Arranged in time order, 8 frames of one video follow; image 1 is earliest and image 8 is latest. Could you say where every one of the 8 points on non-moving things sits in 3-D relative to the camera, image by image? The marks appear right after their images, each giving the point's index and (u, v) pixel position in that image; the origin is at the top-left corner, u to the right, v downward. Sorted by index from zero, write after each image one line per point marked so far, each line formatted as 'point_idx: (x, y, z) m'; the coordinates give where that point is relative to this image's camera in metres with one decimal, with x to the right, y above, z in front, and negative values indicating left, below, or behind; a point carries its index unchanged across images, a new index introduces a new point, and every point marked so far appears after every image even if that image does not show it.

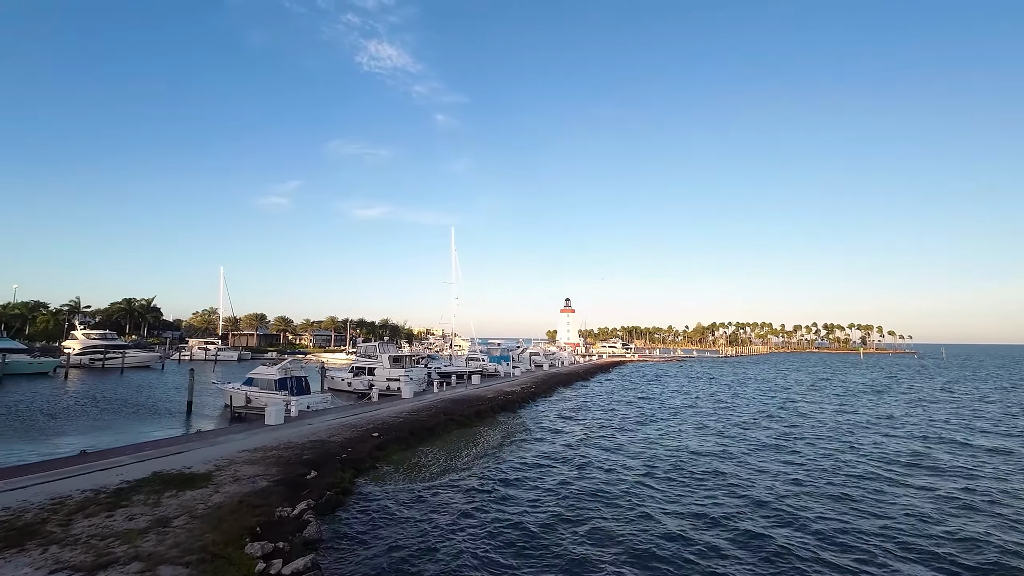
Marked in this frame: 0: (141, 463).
0: (-12.2, -5.8, +15.9) m
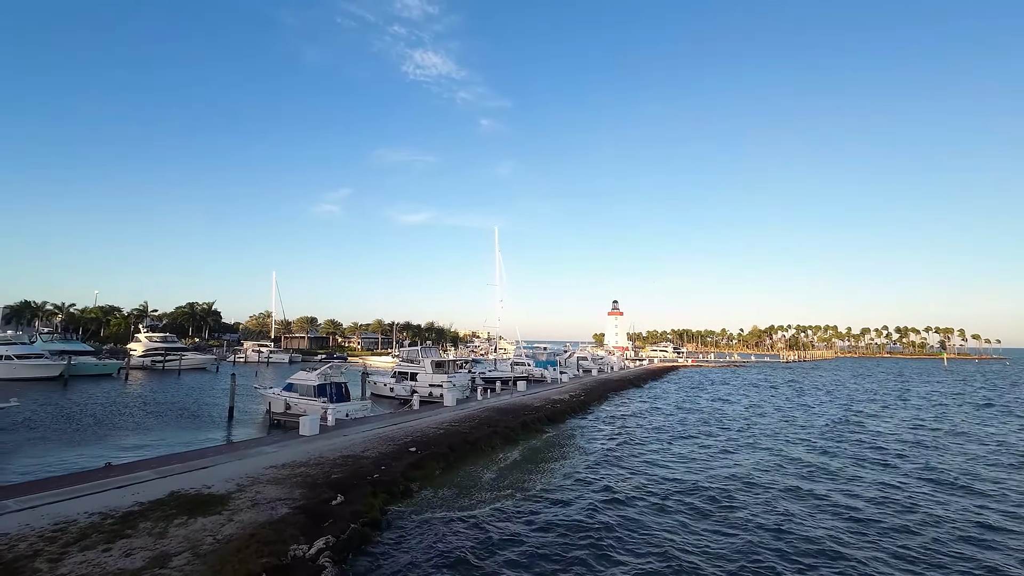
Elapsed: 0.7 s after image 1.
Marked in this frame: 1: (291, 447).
0: (-10.7, -5.9, +14.8) m
1: (-8.8, -6.4, +19.3) m
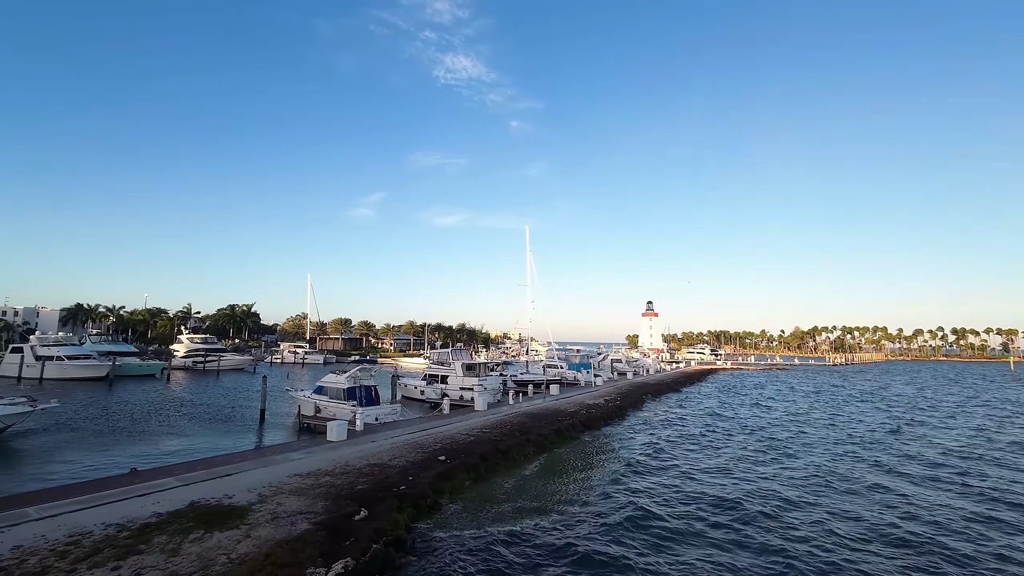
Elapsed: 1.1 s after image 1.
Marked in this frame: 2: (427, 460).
0: (-9.7, -5.9, +14.3) m
1: (-7.5, -6.4, +18.7) m
2: (-3.2, -6.5, +18.1) m
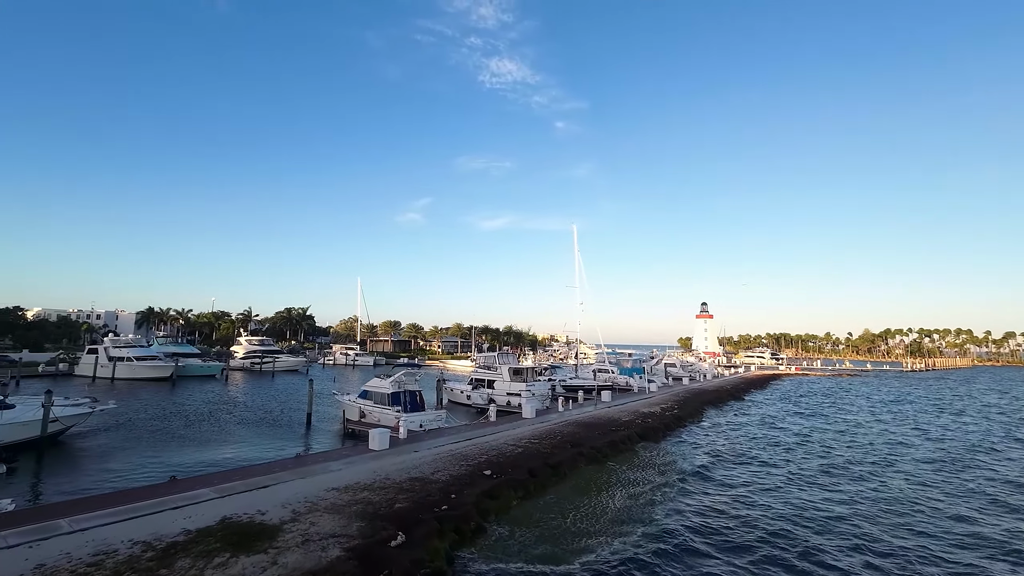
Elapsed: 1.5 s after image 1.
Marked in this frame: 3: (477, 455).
0: (-8.2, -6.0, +13.6) m
1: (-5.6, -6.5, +17.7) m
2: (-1.4, -6.5, +16.8) m
3: (-1.4, -6.8, +19.7) m
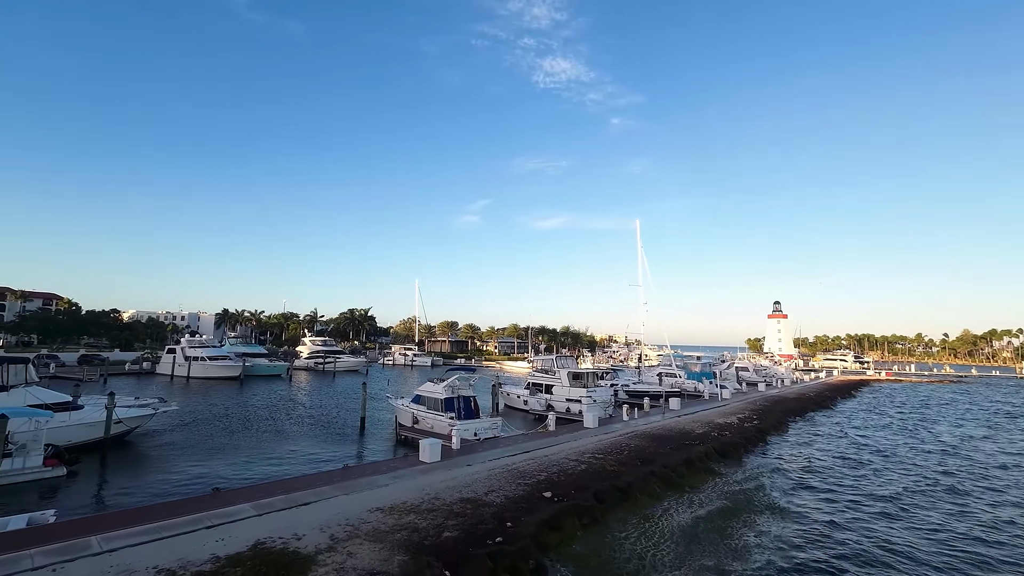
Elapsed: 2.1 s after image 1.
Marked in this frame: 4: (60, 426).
0: (-6.6, -6.0, +12.5) m
1: (-3.6, -6.5, +16.3) m
2: (+0.5, -6.5, +14.9) m
3: (+0.9, -6.8, +17.8) m
4: (-18.6, -5.7, +19.8) m
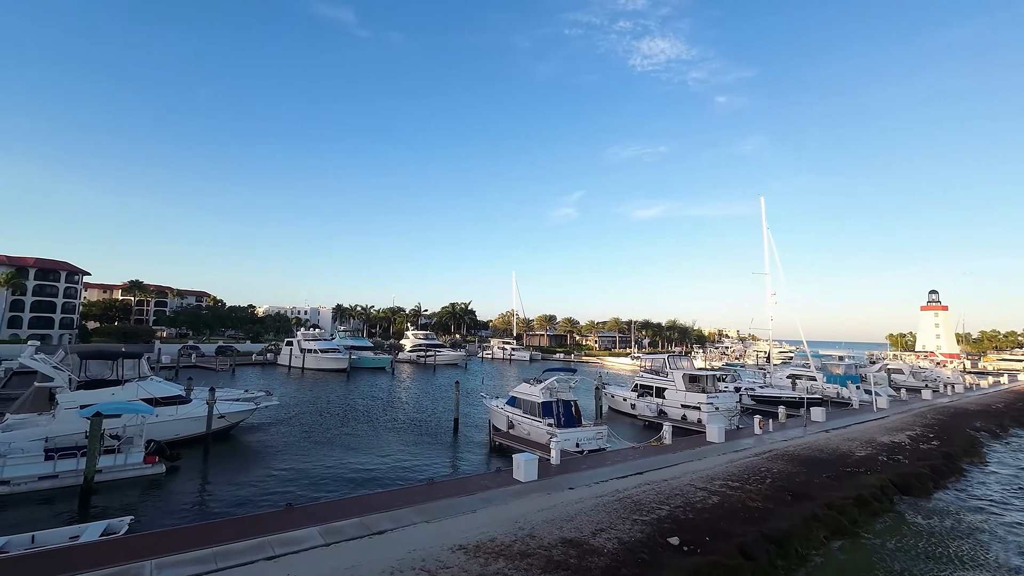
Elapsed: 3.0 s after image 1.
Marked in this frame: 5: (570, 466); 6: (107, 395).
0: (-4.2, -5.8, +10.6) m
1: (-0.4, -6.2, +13.7) m
2: (+3.3, -6.1, +11.5) m
3: (+4.2, -6.4, +14.3) m
4: (-14.5, -5.5, +20.2) m
5: (+2.1, -6.6, +17.9) m
6: (-16.2, -4.3, +19.4) m
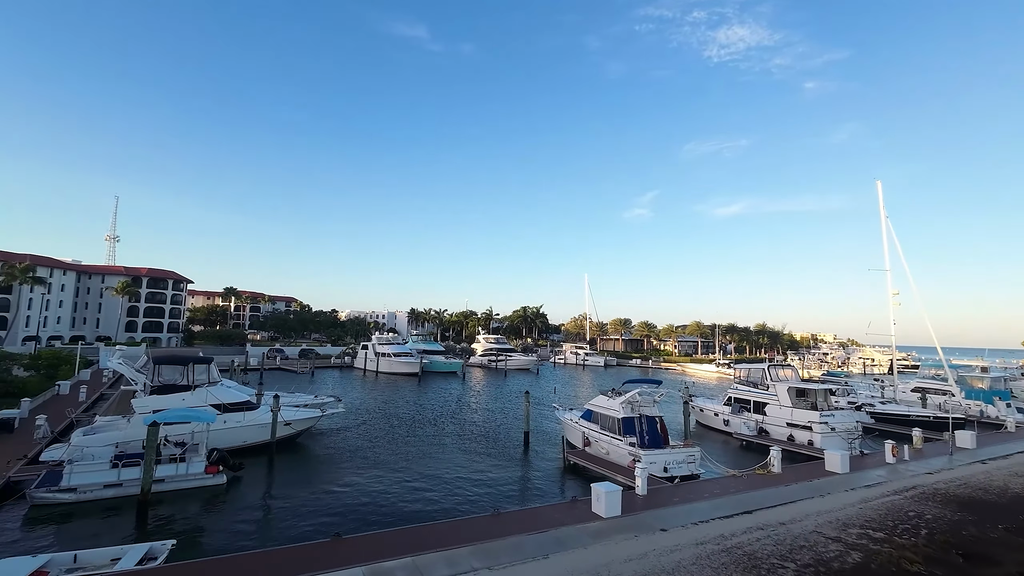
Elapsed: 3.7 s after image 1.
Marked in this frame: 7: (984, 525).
0: (-2.7, -5.8, +8.8) m
1: (+1.5, -6.2, +11.4) m
2: (+4.8, -6.1, +8.6) m
3: (+6.1, -6.3, +11.2) m
4: (-11.5, -5.7, +19.9) m
5: (+4.6, -6.6, +15.1) m
6: (-13.4, -4.5, +19.3) m
7: (+13.8, -6.8, +14.1) m
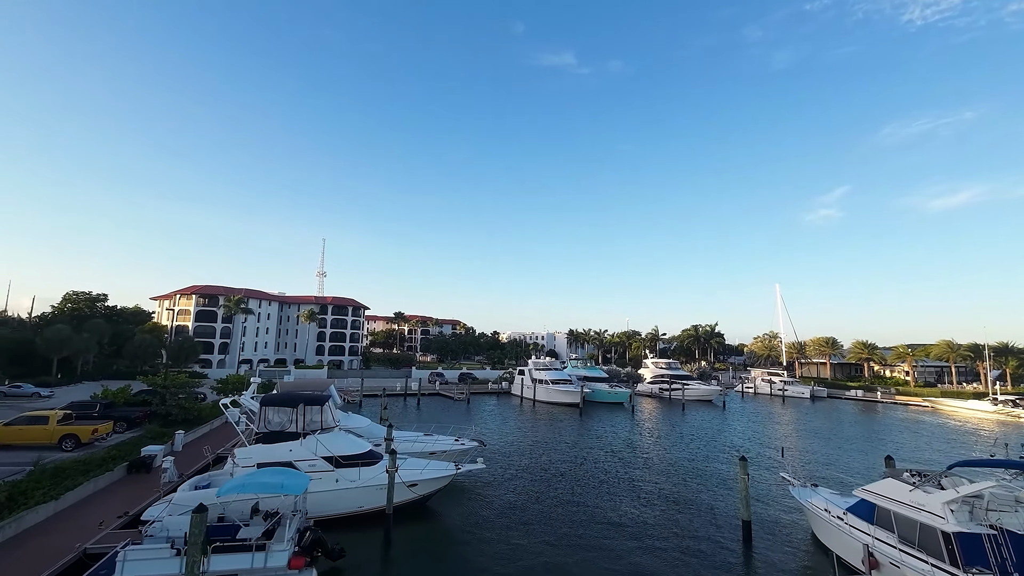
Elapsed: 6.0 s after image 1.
0: (-0.6, -5.8, +2.2) m
1: (+4.2, -6.0, +3.3) m
2: (+6.5, -5.7, -0.4) m
3: (+8.5, -6.0, +1.6) m
4: (-5.4, -6.5, +15.4) m
5: (+8.3, -6.4, +5.8) m
6: (-7.4, -5.3, +15.6) m
7: (+16.8, -6.3, +1.8) m
